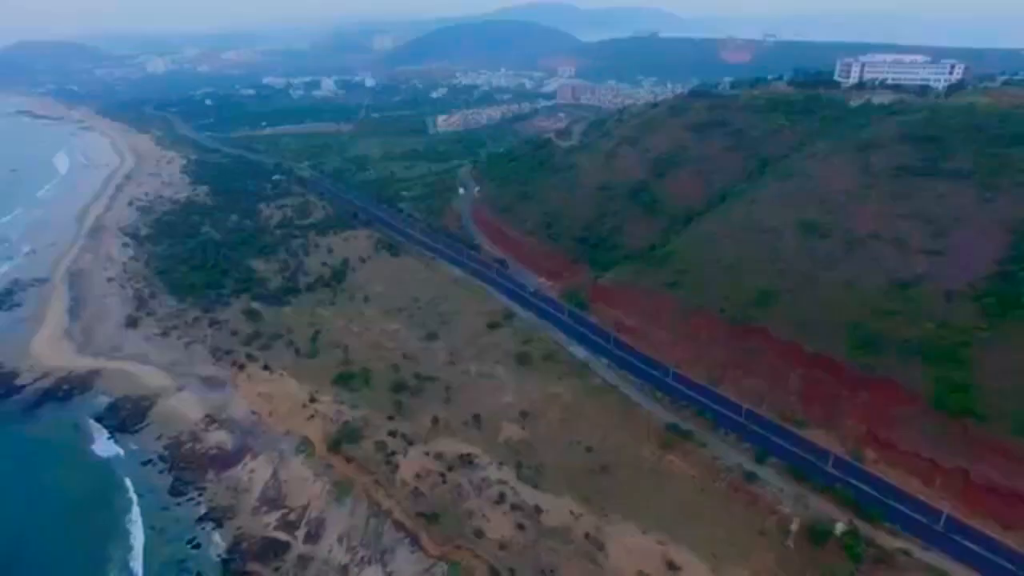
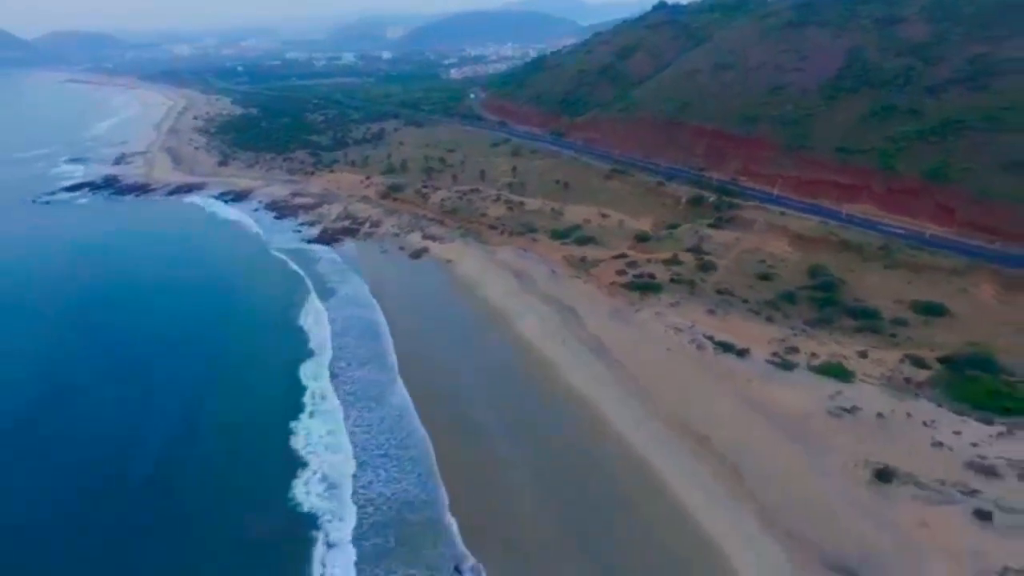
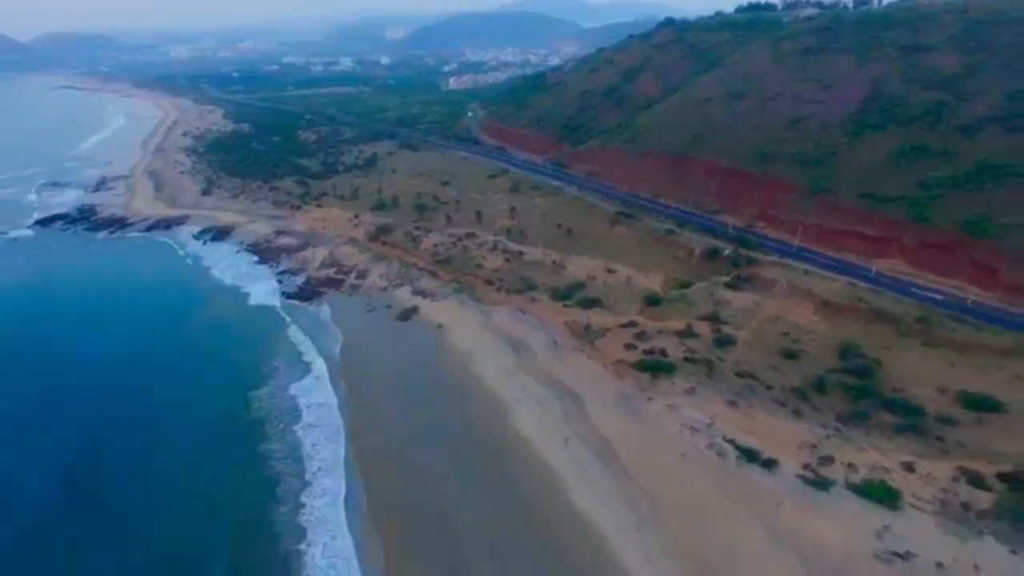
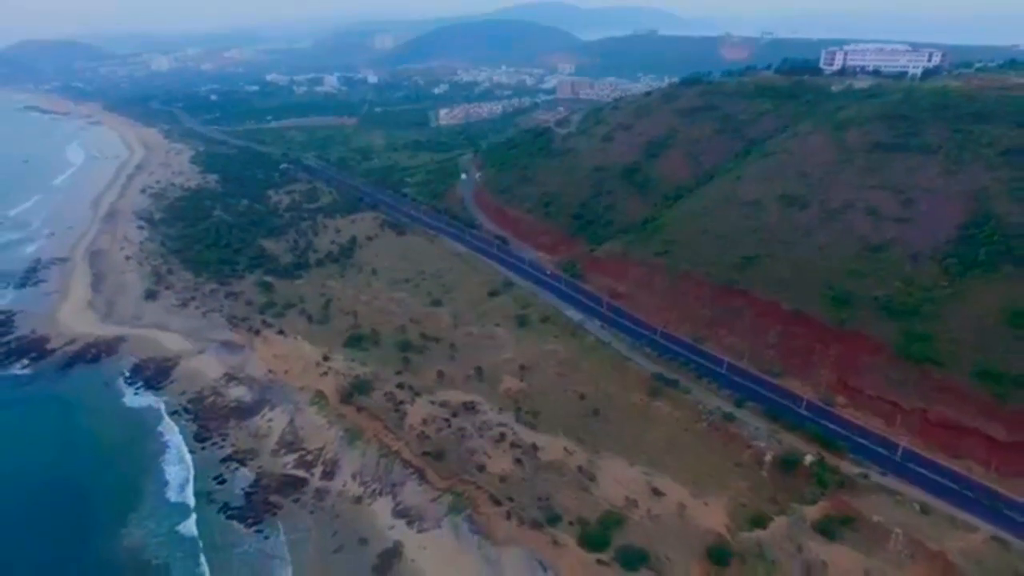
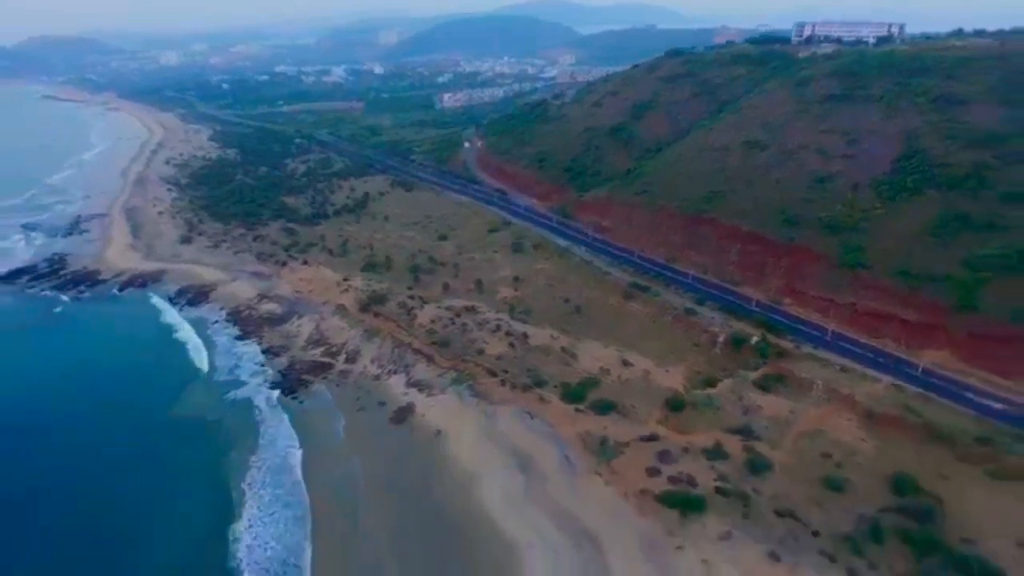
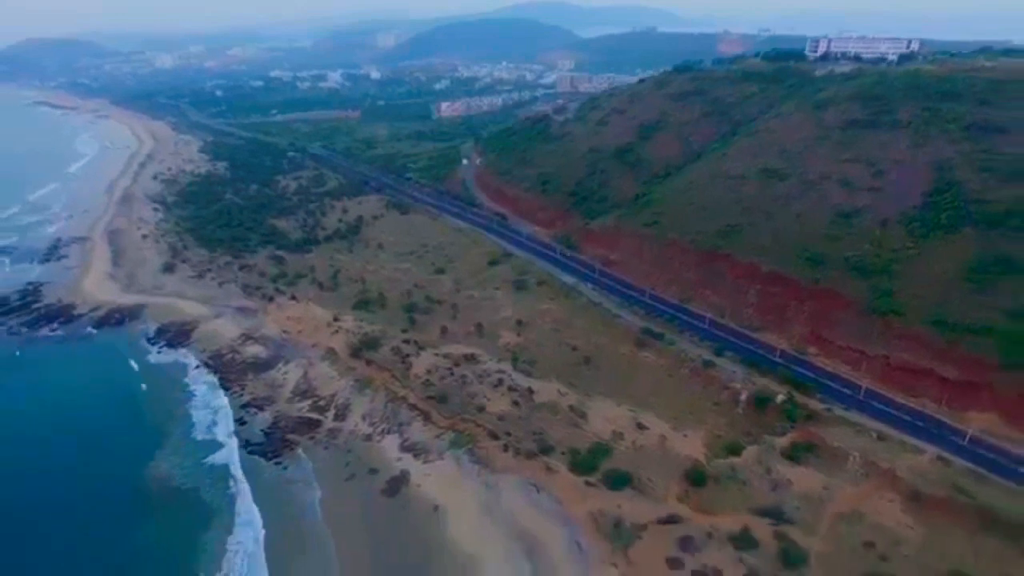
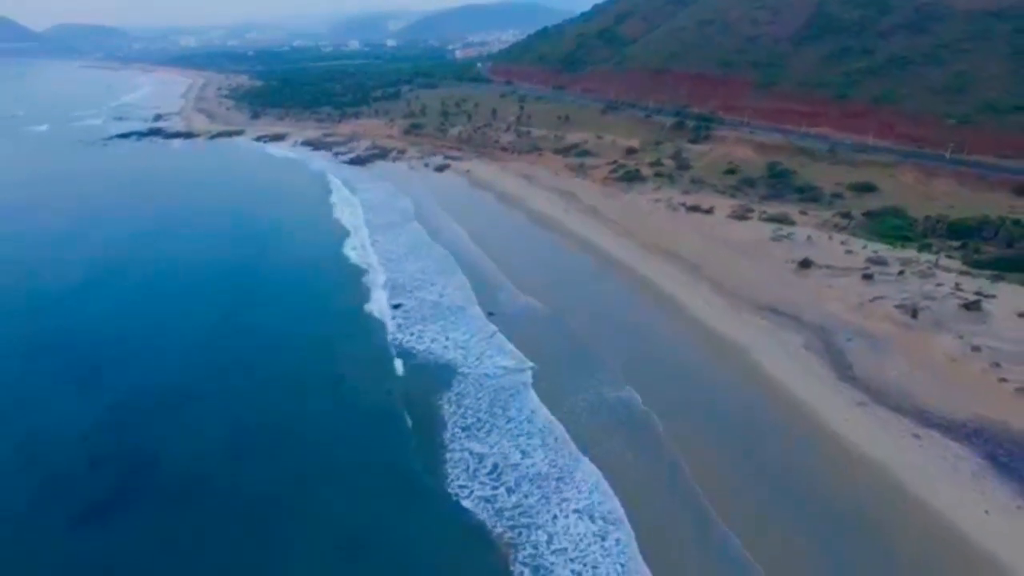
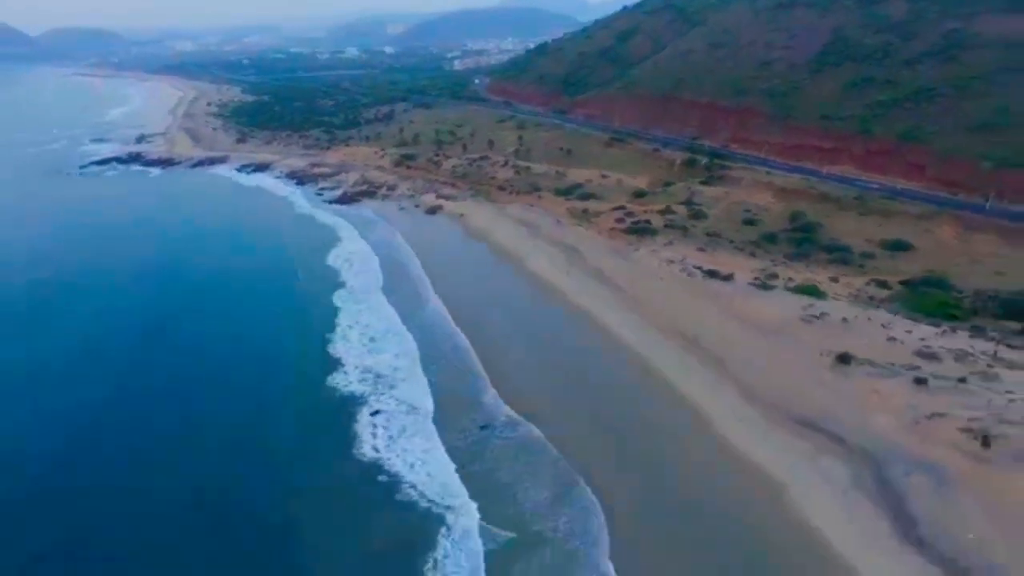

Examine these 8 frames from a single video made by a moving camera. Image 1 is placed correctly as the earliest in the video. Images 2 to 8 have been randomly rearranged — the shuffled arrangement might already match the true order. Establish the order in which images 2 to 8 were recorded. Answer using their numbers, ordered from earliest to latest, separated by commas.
4, 6, 5, 3, 2, 8, 7
